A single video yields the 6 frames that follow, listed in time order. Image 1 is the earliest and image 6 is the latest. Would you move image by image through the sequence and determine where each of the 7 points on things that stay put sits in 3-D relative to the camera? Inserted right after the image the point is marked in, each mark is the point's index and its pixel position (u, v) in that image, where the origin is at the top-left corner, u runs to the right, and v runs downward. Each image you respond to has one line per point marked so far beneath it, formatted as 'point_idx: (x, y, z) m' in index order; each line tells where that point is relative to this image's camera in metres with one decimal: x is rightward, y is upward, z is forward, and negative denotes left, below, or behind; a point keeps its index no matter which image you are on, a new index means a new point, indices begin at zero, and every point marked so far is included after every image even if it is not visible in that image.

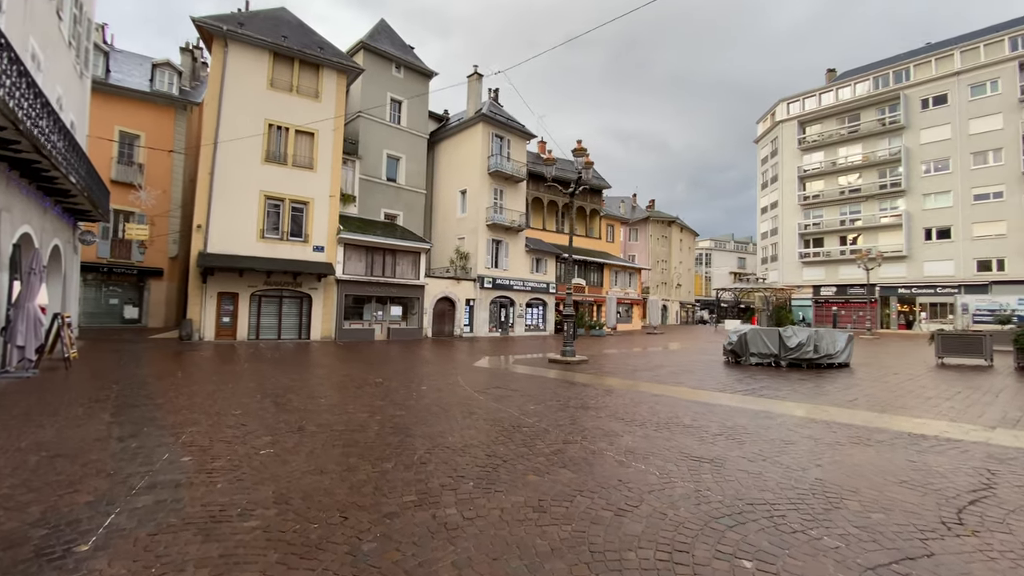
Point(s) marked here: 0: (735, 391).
0: (+4.3, -2.0, +9.2) m
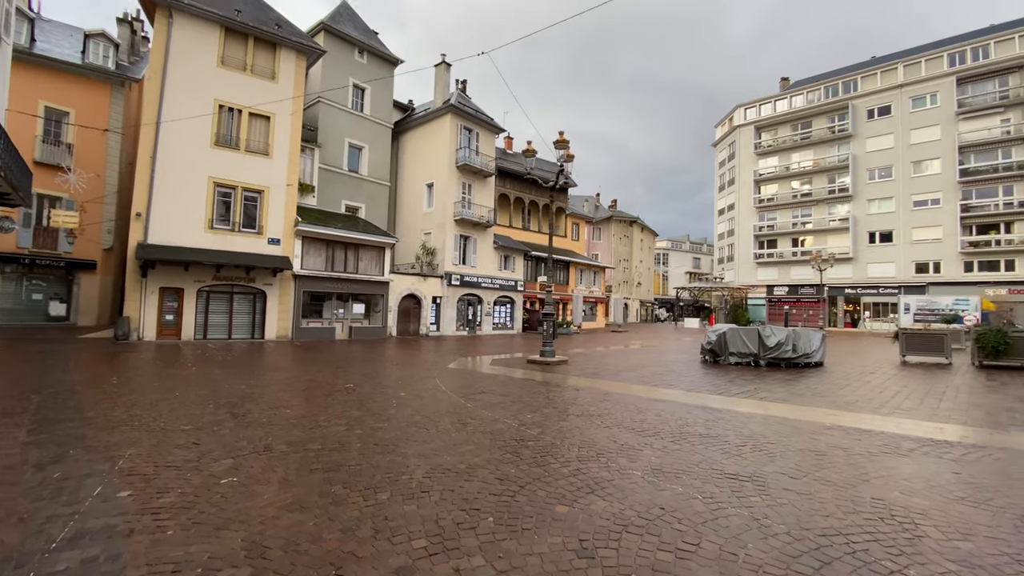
0: (+4.1, -2.0, +8.9) m
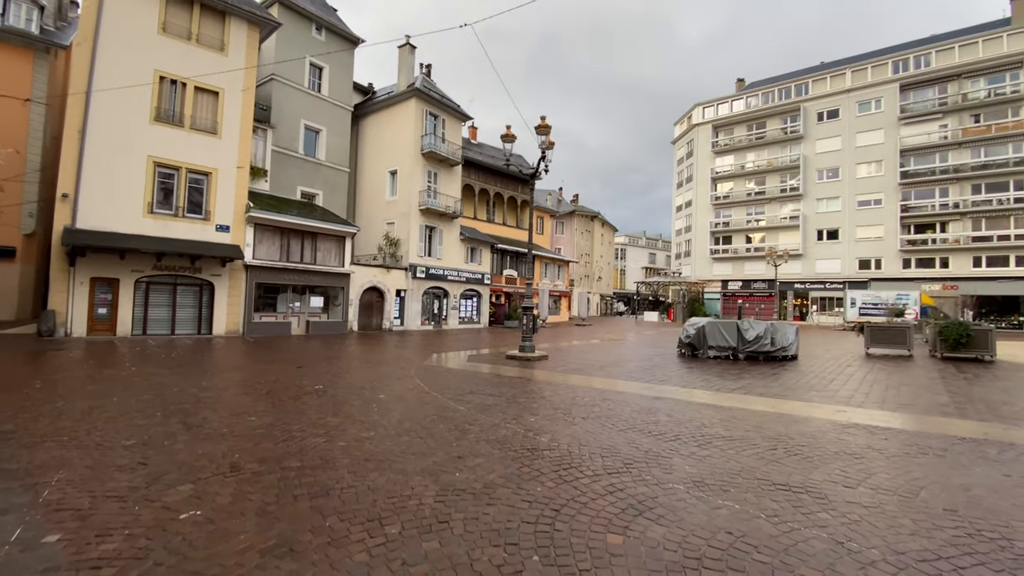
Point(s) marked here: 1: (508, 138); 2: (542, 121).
0: (+3.8, -1.8, +8.7) m
1: (-0.1, +3.9, +12.5) m
2: (+0.8, +4.2, +11.9) m
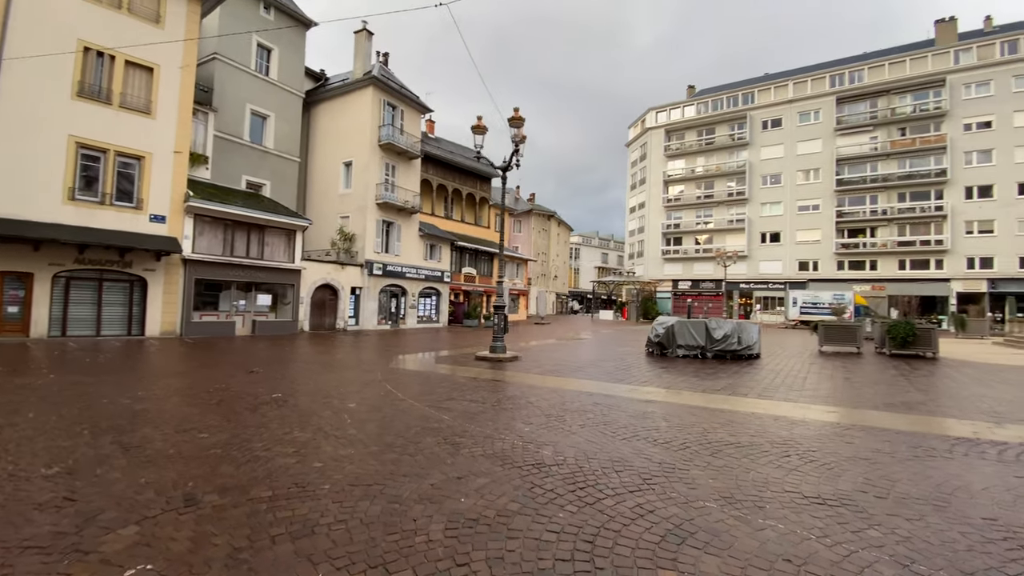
0: (+3.4, -1.8, +8.5) m
1: (-0.8, +4.0, +12.0) m
2: (+0.1, +4.2, +11.4) m
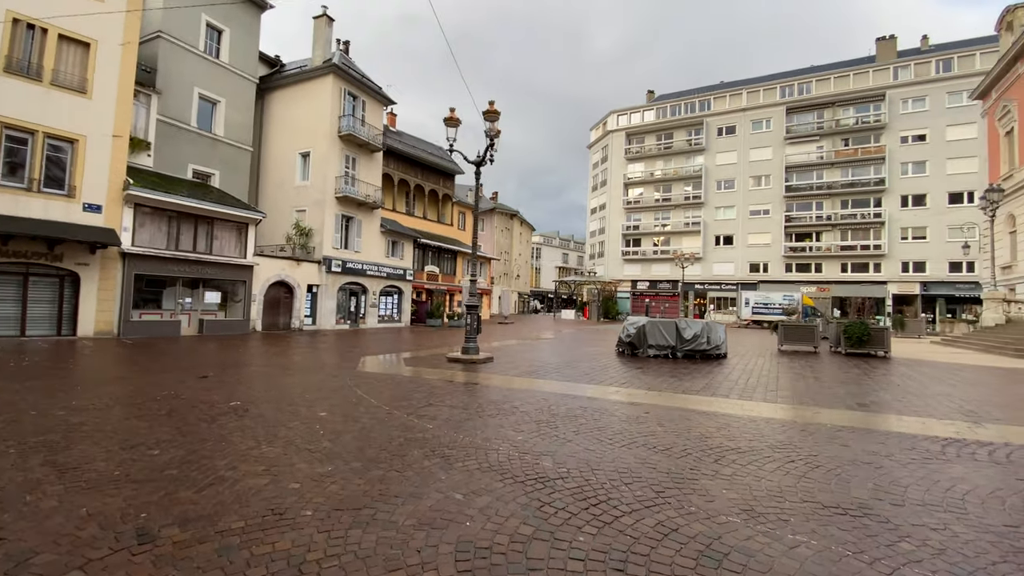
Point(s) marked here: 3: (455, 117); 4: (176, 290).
0: (+3.0, -1.8, +8.5) m
1: (-1.5, +4.0, +11.5) m
2: (-0.5, +4.2, +11.1) m
3: (-1.4, +4.2, +11.6) m
4: (-12.2, -0.1, +17.4) m
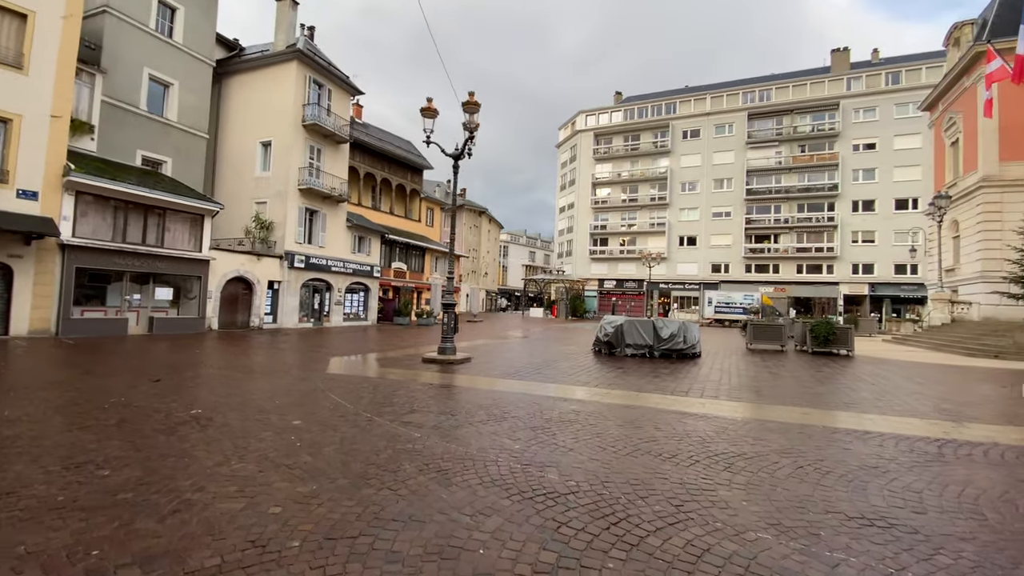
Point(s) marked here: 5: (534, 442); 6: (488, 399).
0: (+2.7, -1.8, +8.4) m
1: (-1.9, +4.1, +11.0) m
2: (-0.9, +4.3, +10.7) m
3: (-1.9, +4.2, +11.1) m
4: (-13.1, +0.1, +16.1) m
5: (+0.2, -1.5, +4.7) m
6: (-0.3, -1.6, +7.0) m
